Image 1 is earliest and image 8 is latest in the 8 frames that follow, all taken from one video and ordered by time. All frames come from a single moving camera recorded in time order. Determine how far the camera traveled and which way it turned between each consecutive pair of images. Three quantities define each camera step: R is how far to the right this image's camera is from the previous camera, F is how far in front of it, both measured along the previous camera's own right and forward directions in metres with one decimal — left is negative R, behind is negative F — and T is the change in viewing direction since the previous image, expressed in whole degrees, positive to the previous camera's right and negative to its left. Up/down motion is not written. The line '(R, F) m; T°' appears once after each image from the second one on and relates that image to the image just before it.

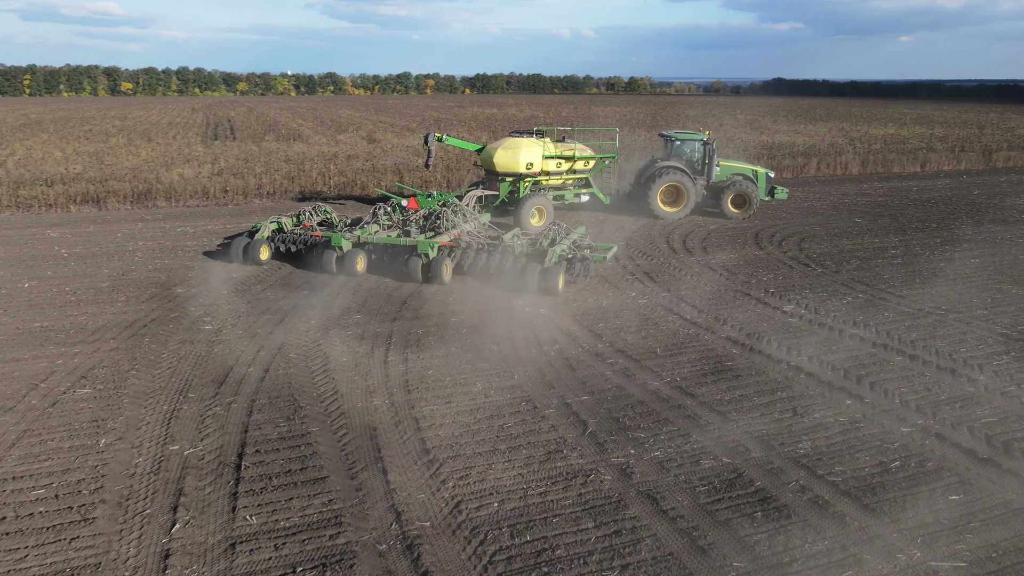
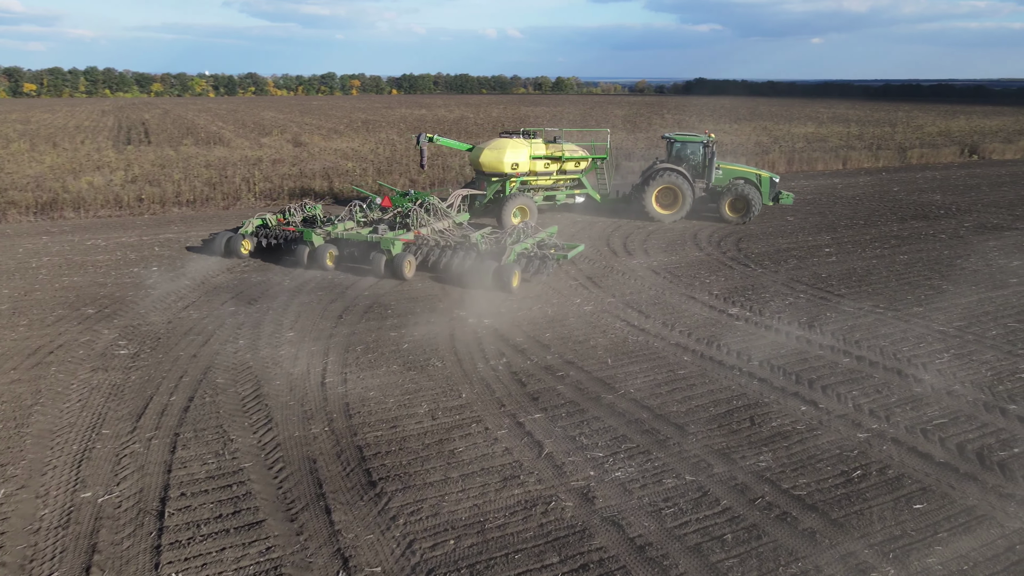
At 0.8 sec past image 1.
(-0.1, +0.3) m; +5°
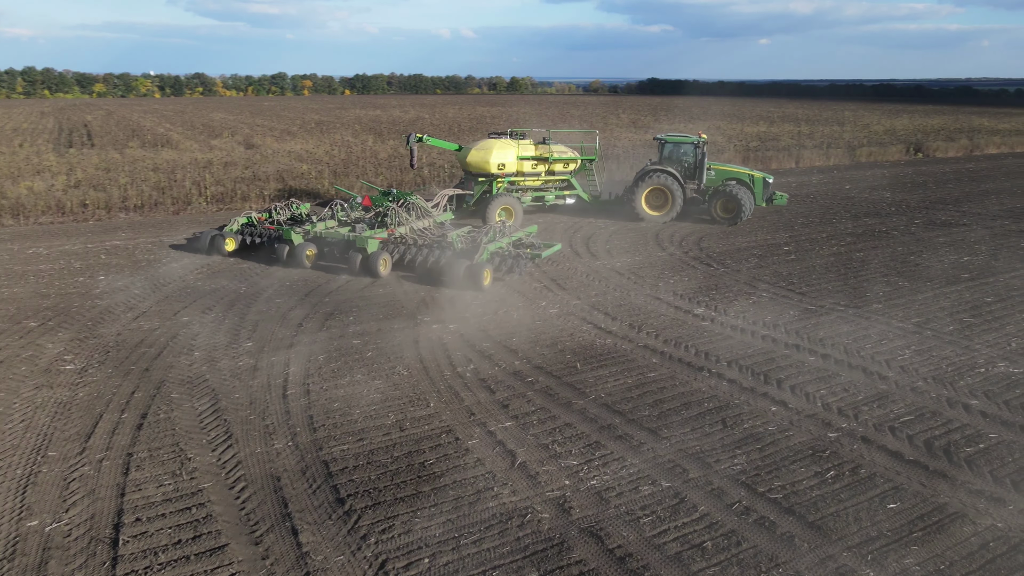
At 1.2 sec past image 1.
(-0.1, +0.1) m; +3°
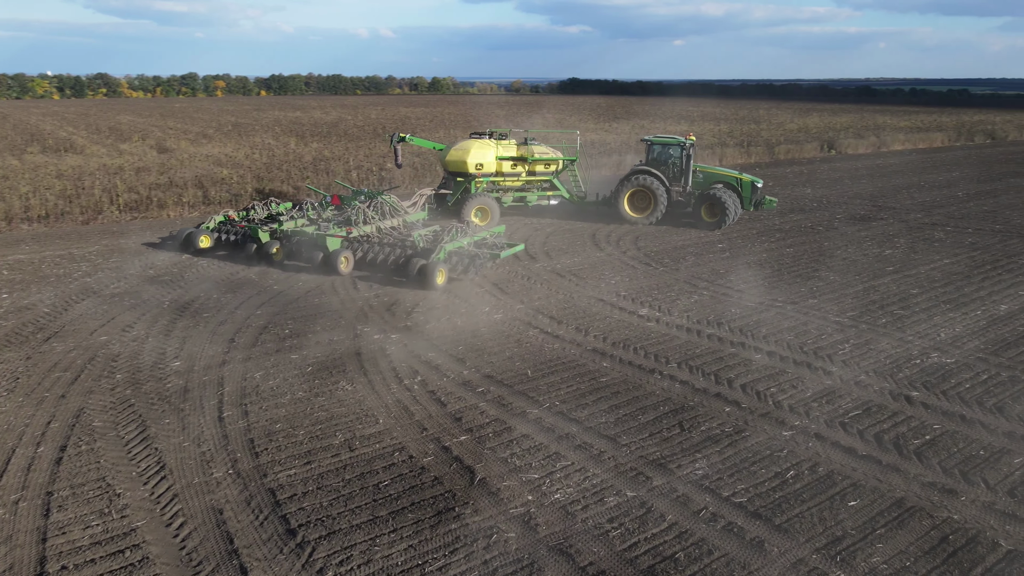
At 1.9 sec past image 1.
(-0.2, +0.2) m; +6°
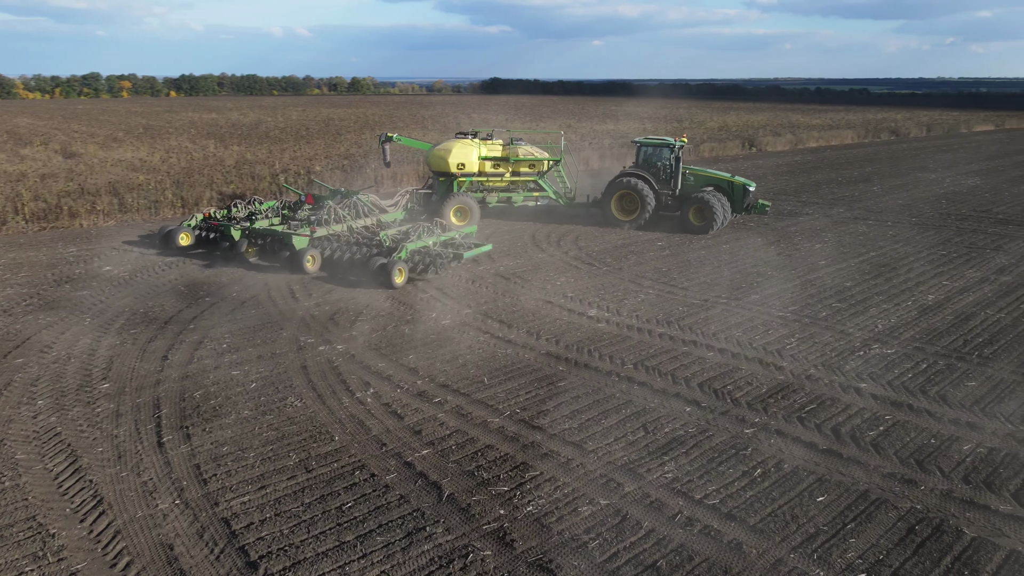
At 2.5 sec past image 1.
(-0.2, +0.2) m; +6°
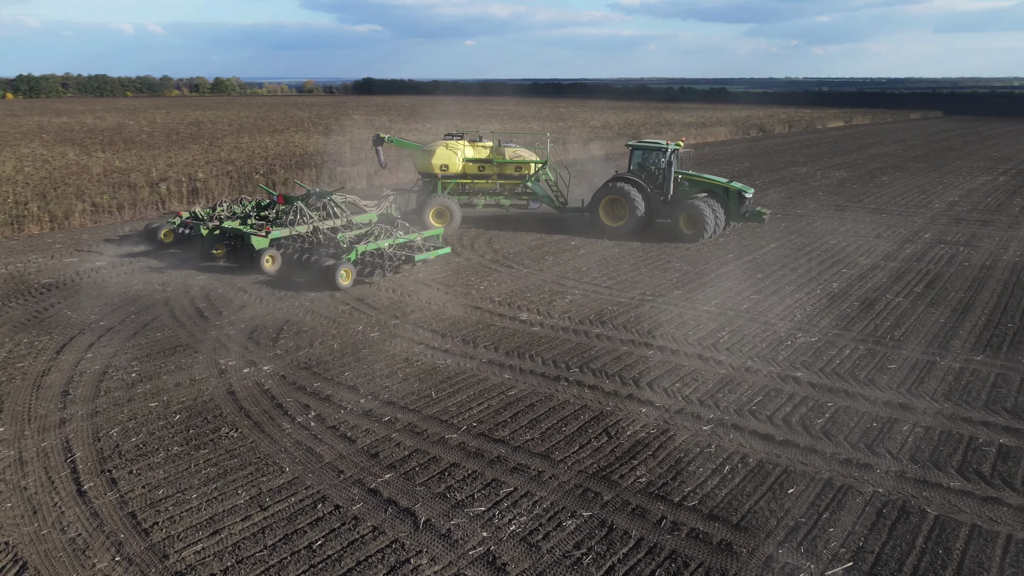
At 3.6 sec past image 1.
(-0.5, +0.2) m; +9°
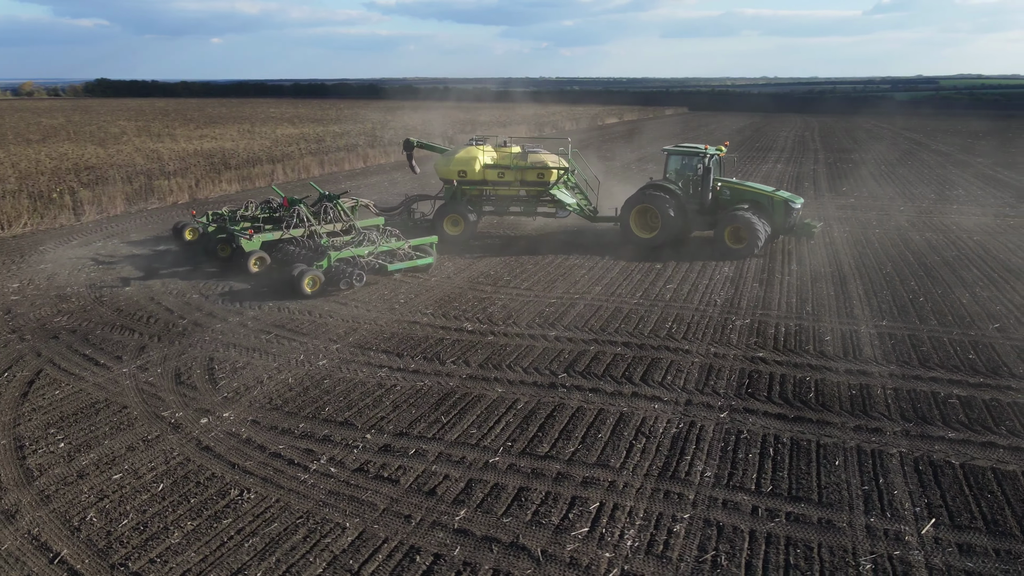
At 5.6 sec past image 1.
(-1.8, +0.5) m; +17°
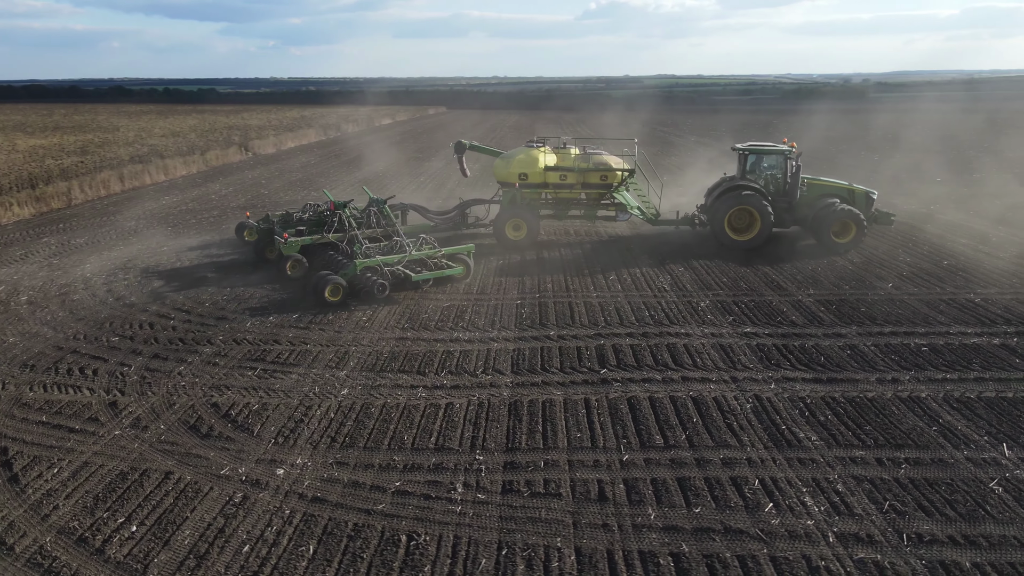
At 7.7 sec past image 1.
(-2.5, +0.4) m; +18°
